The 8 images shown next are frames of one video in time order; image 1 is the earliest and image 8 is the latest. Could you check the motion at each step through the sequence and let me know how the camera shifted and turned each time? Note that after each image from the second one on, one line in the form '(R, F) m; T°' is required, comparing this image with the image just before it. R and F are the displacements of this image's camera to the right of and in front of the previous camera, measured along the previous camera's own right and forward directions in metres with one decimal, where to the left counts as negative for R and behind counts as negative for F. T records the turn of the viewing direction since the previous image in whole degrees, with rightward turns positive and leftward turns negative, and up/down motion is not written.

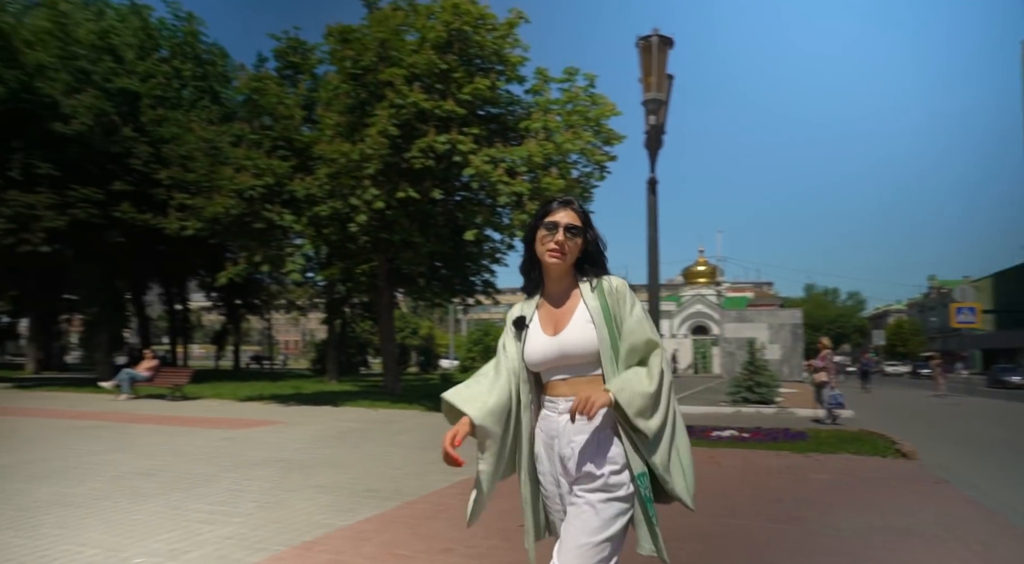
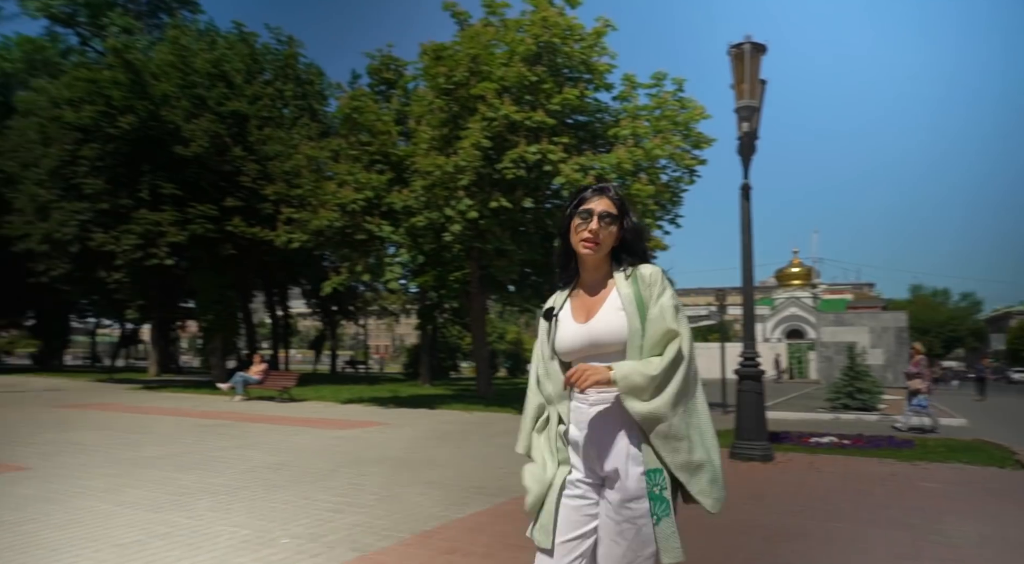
(-0.1, -0.3) m; -7°
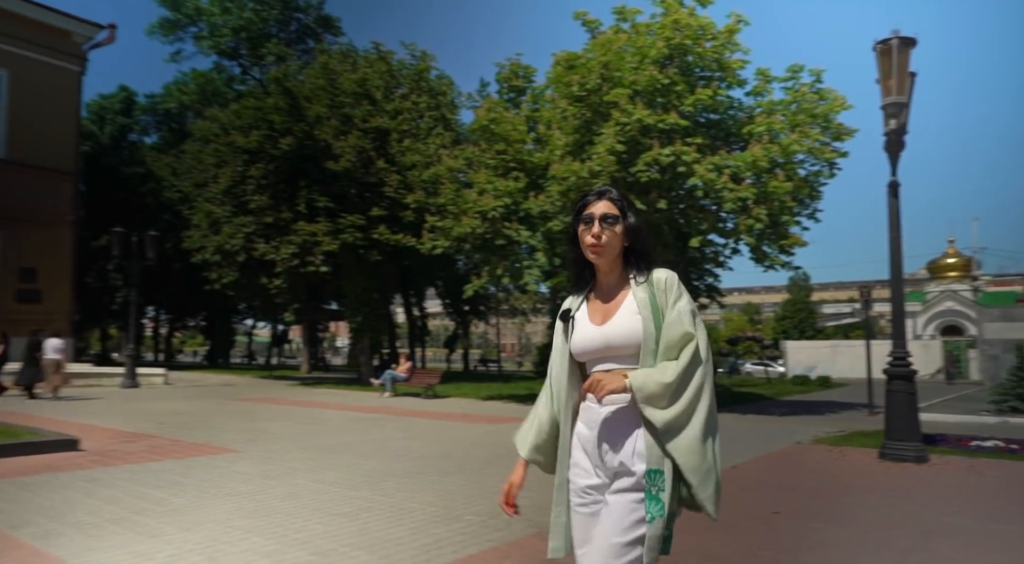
(-0.3, -0.5) m; -10°
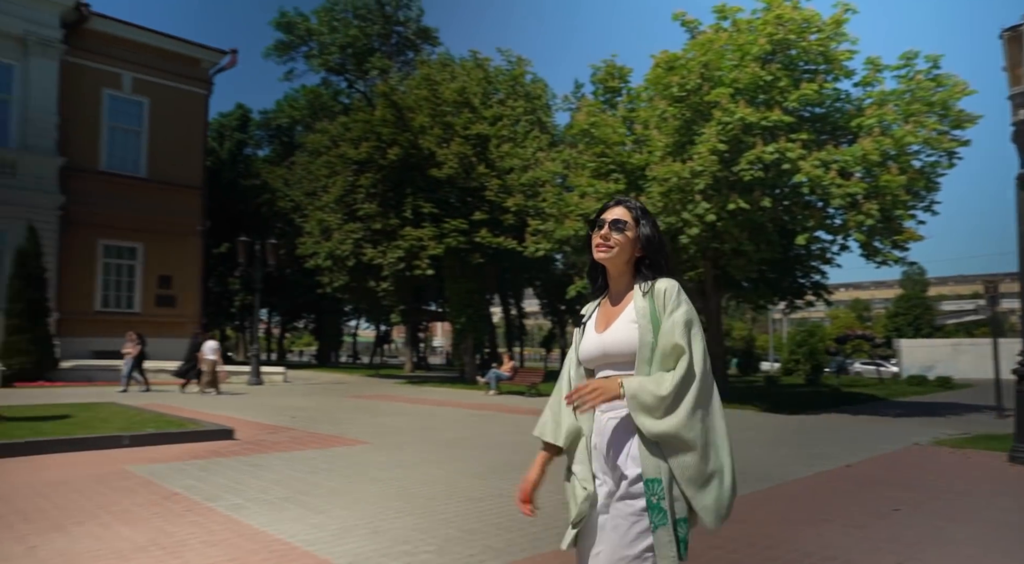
(-0.2, -0.4) m; -8°
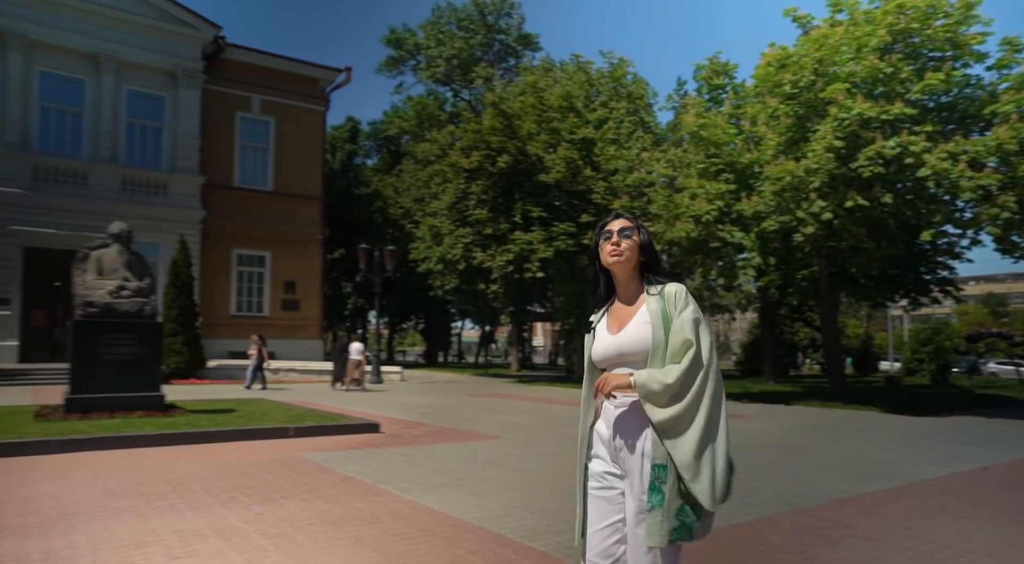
(-0.3, -0.5) m; -8°
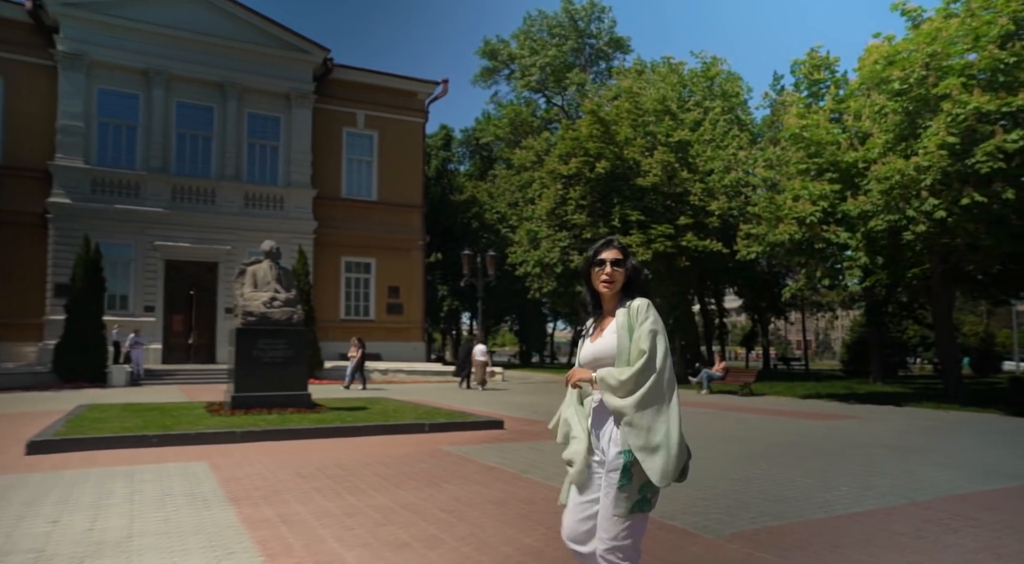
(-0.3, -0.7) m; -7°
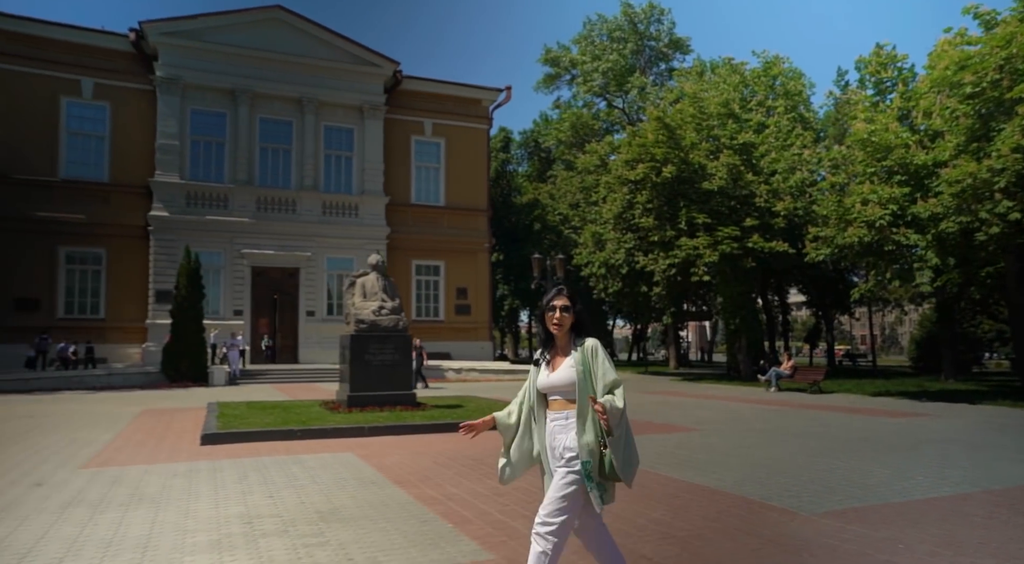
(-0.6, -1.0) m; -5°
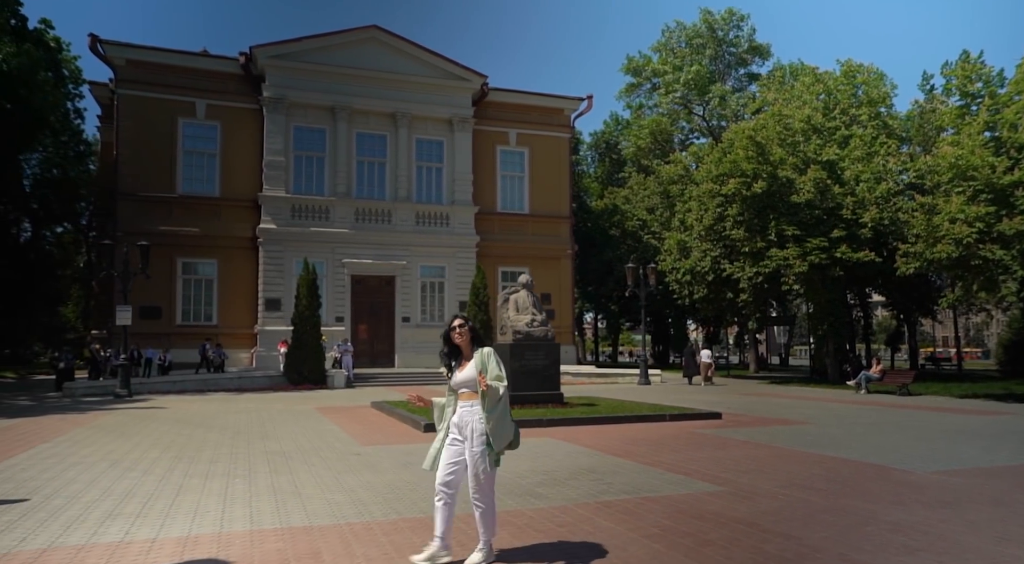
(-2.3, -0.9) m; -3°
